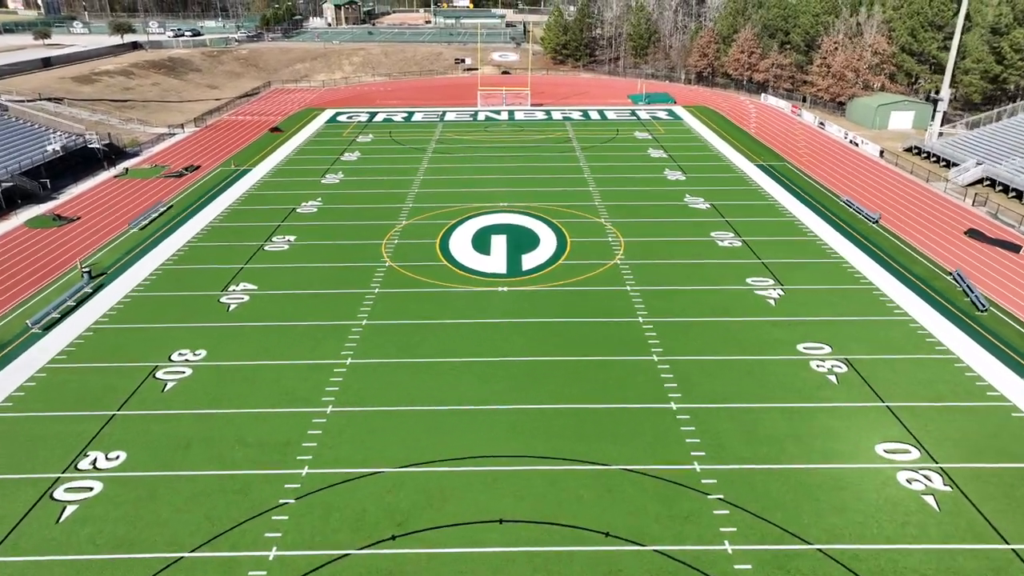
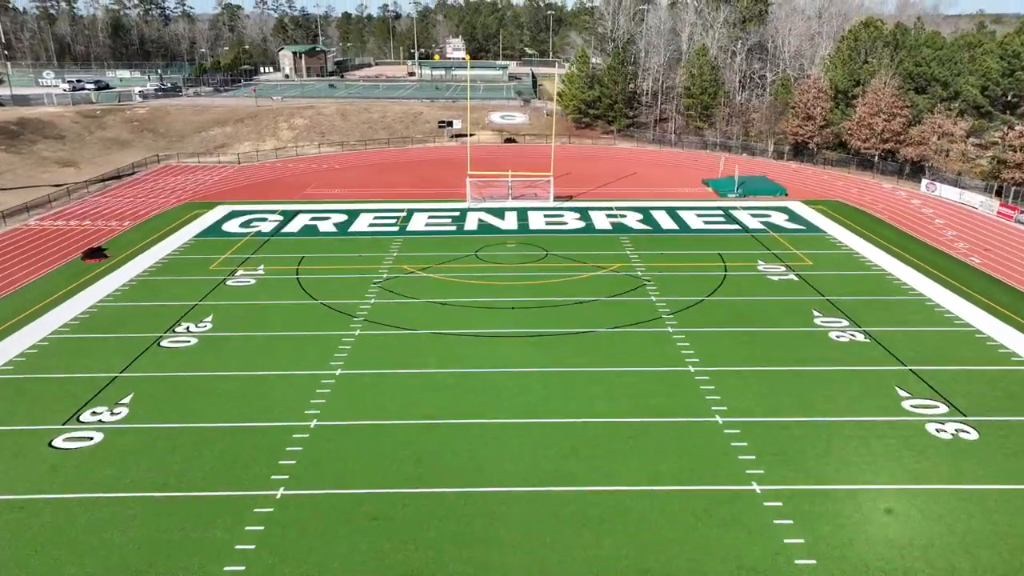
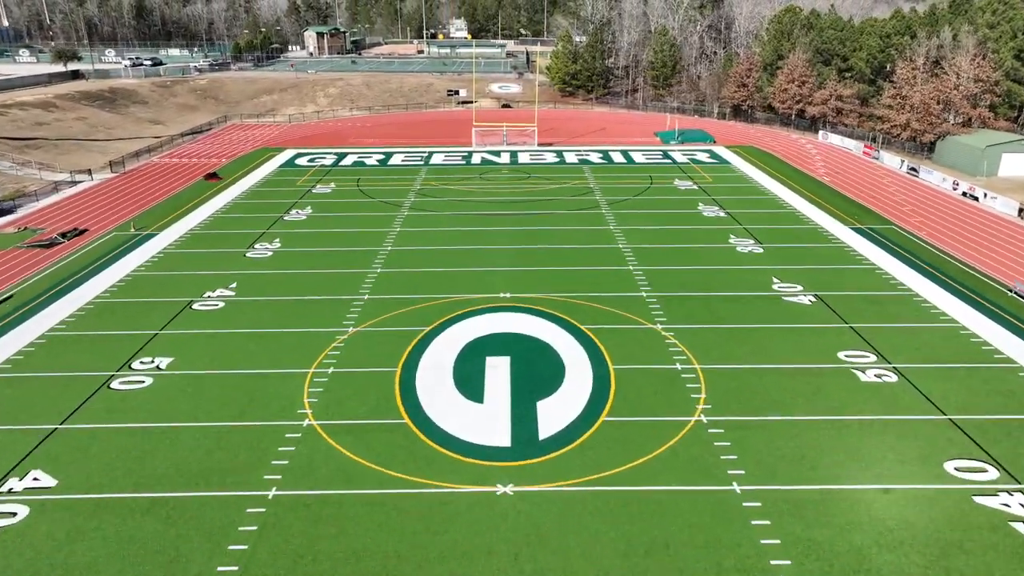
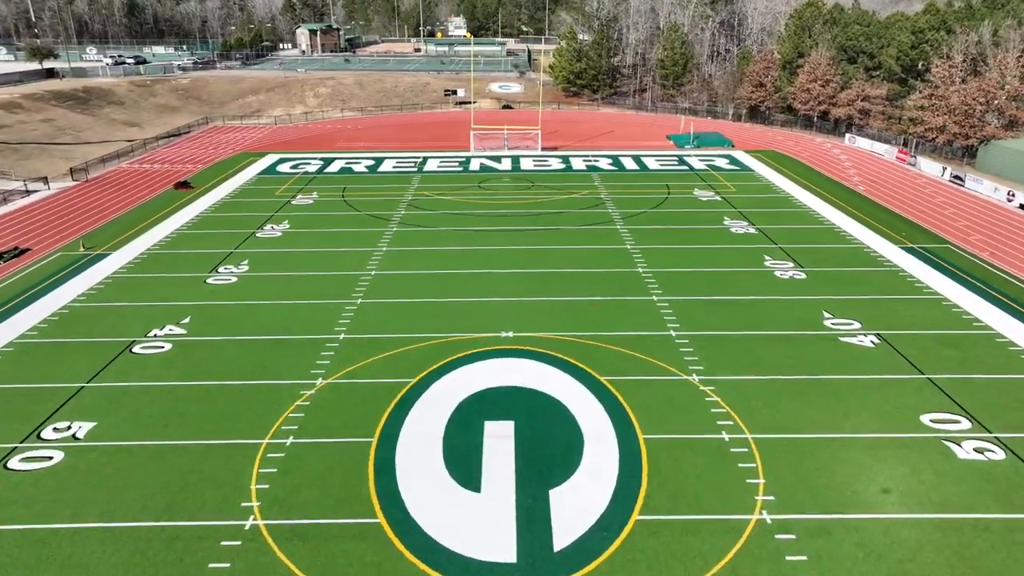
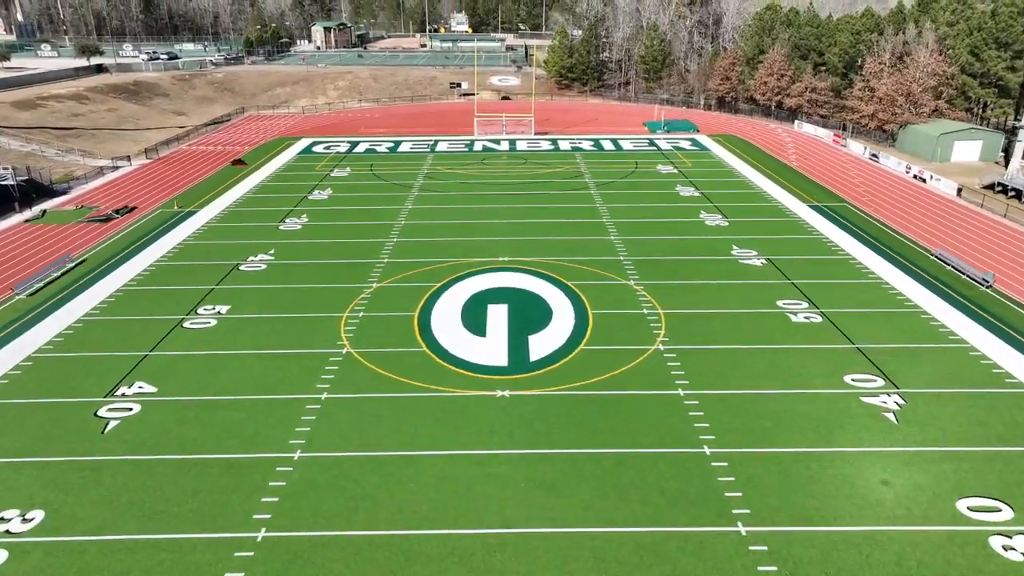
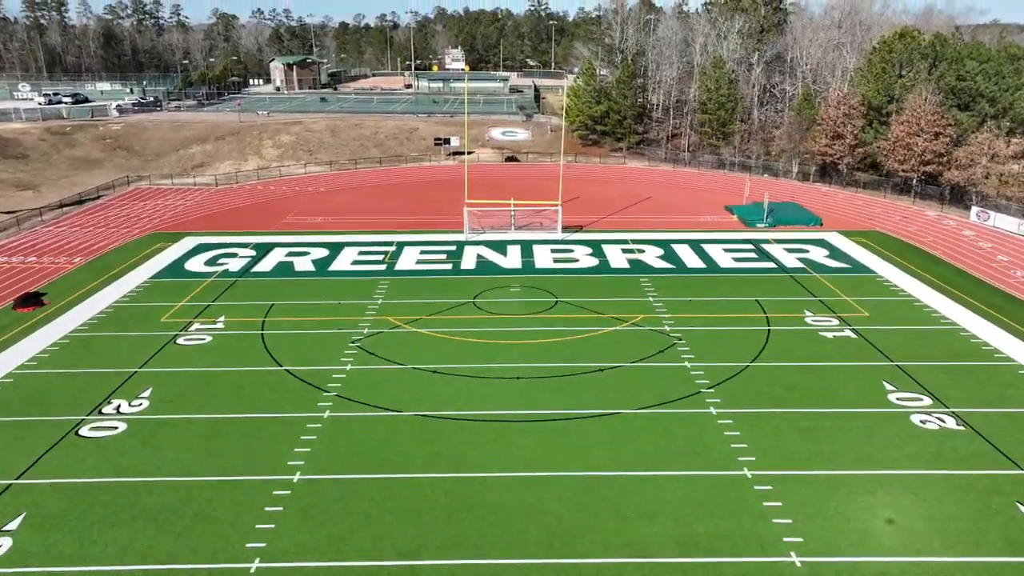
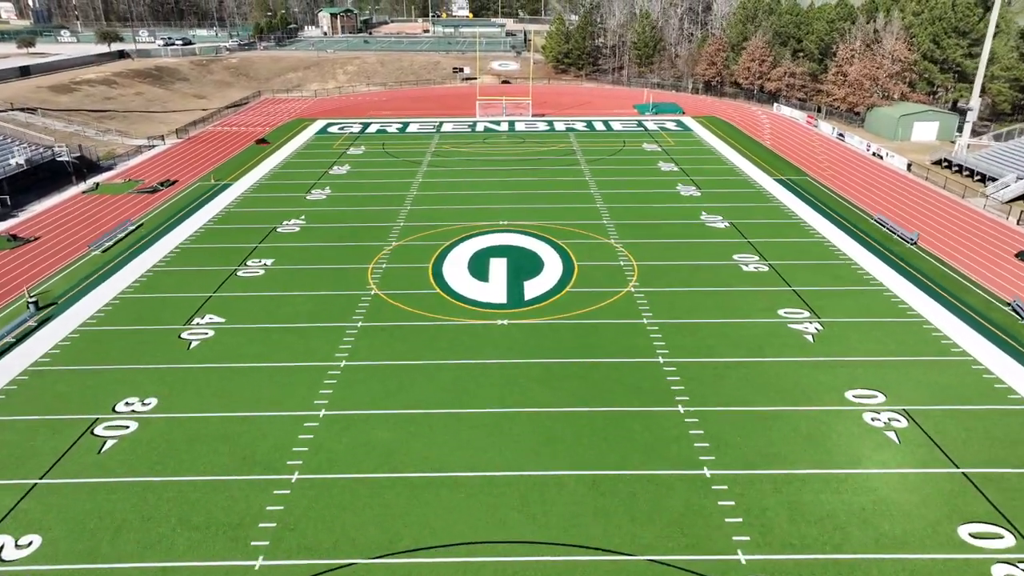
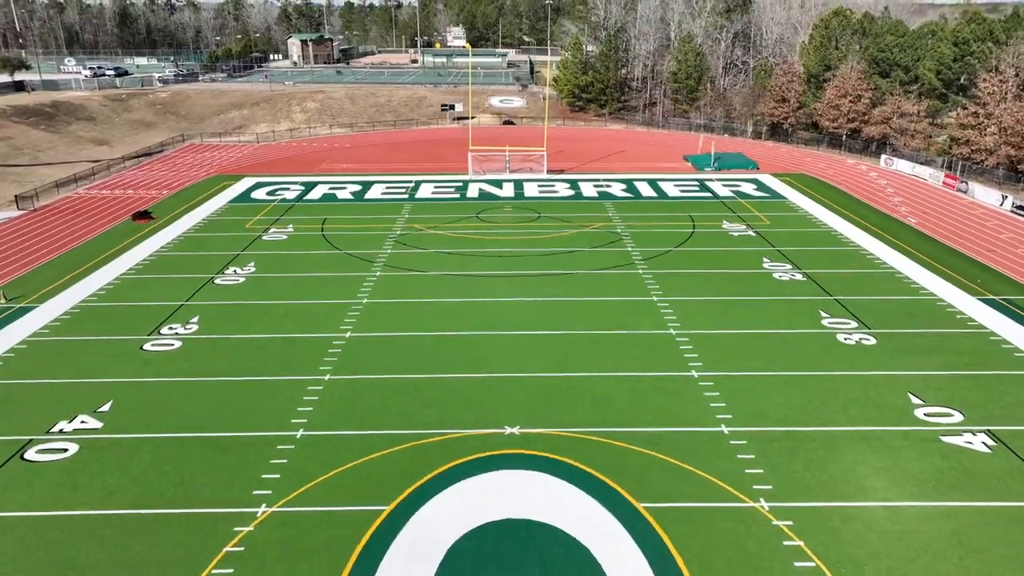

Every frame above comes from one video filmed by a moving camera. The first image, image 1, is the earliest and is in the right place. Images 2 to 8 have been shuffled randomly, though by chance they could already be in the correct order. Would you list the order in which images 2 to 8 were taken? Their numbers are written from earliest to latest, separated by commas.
7, 5, 3, 4, 8, 2, 6
